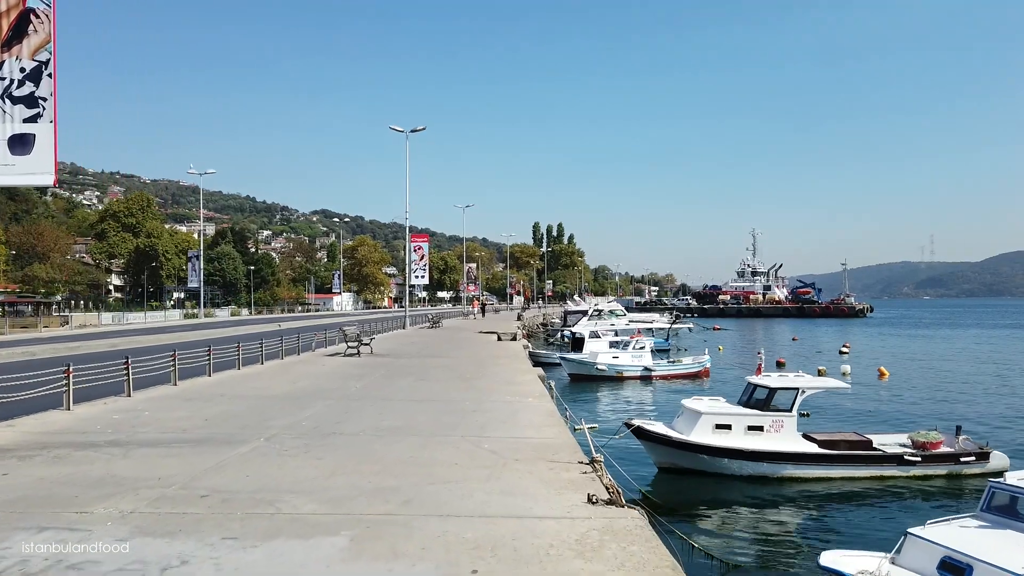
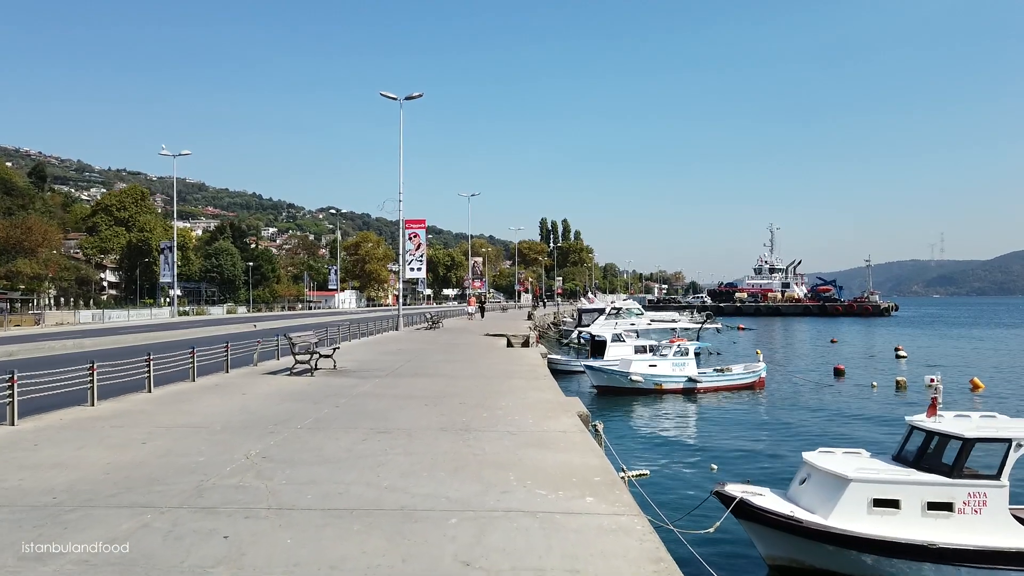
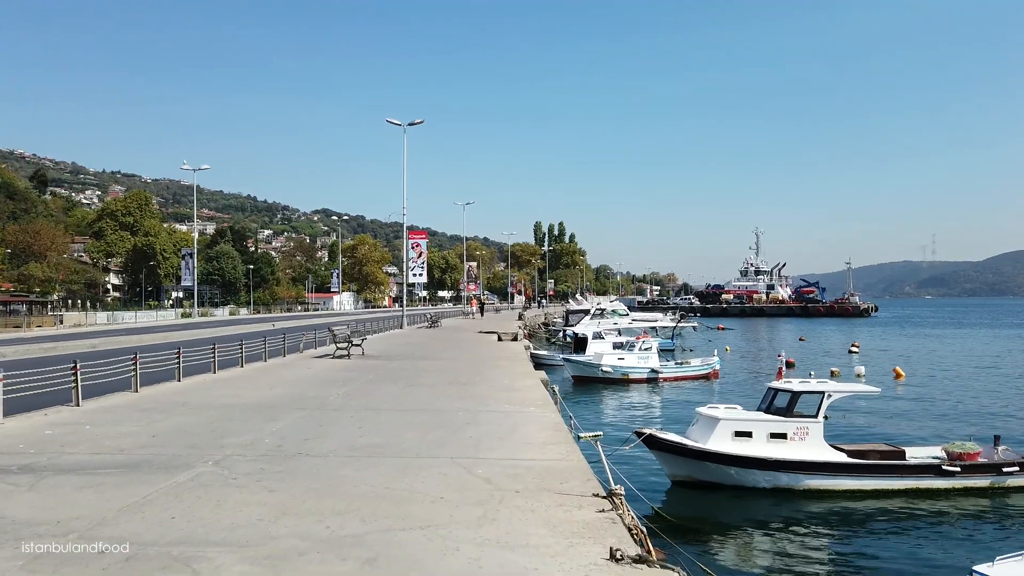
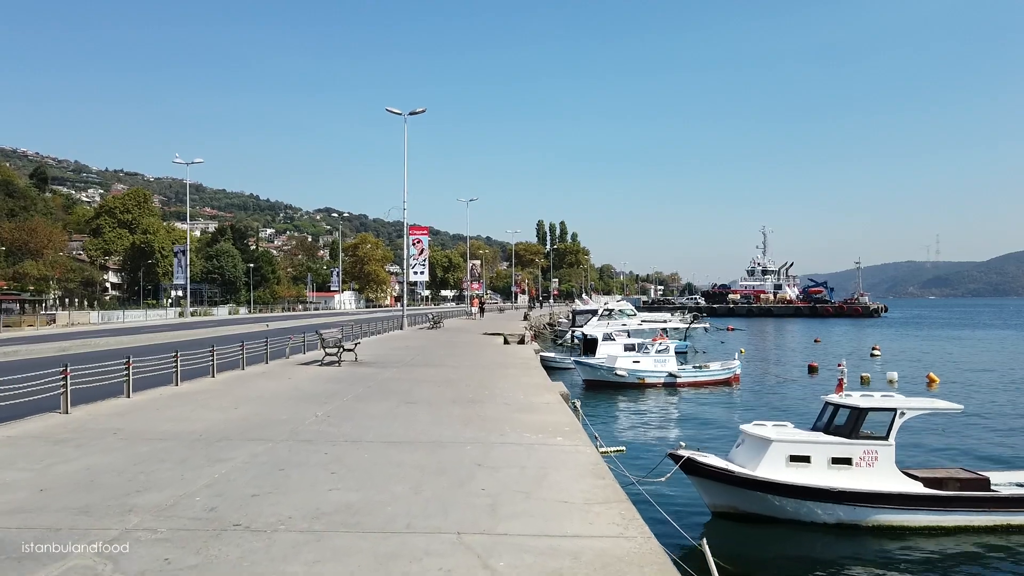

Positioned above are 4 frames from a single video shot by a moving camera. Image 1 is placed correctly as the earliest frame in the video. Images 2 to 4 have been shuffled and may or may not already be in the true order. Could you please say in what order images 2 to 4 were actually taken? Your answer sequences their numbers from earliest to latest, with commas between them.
3, 4, 2
